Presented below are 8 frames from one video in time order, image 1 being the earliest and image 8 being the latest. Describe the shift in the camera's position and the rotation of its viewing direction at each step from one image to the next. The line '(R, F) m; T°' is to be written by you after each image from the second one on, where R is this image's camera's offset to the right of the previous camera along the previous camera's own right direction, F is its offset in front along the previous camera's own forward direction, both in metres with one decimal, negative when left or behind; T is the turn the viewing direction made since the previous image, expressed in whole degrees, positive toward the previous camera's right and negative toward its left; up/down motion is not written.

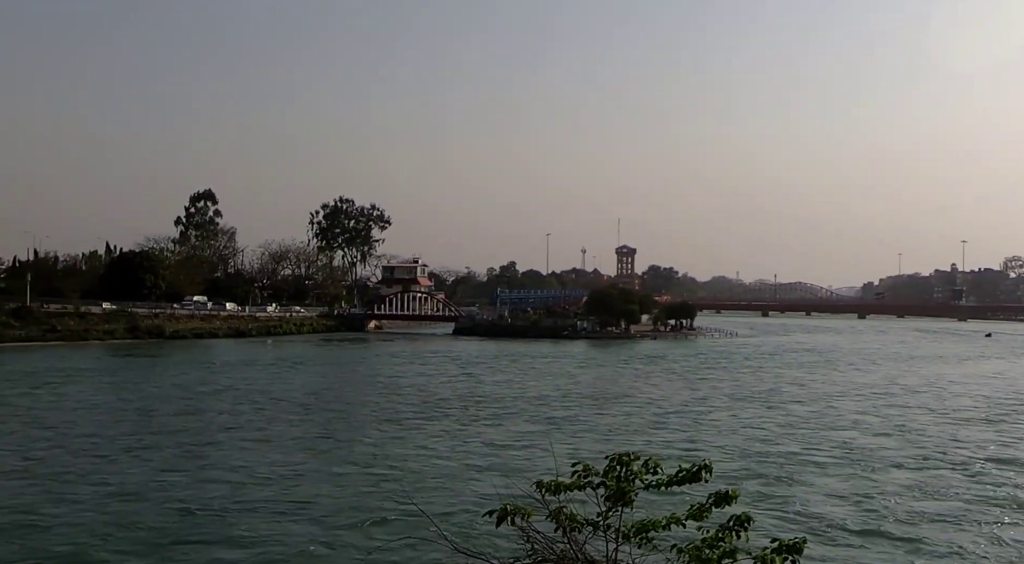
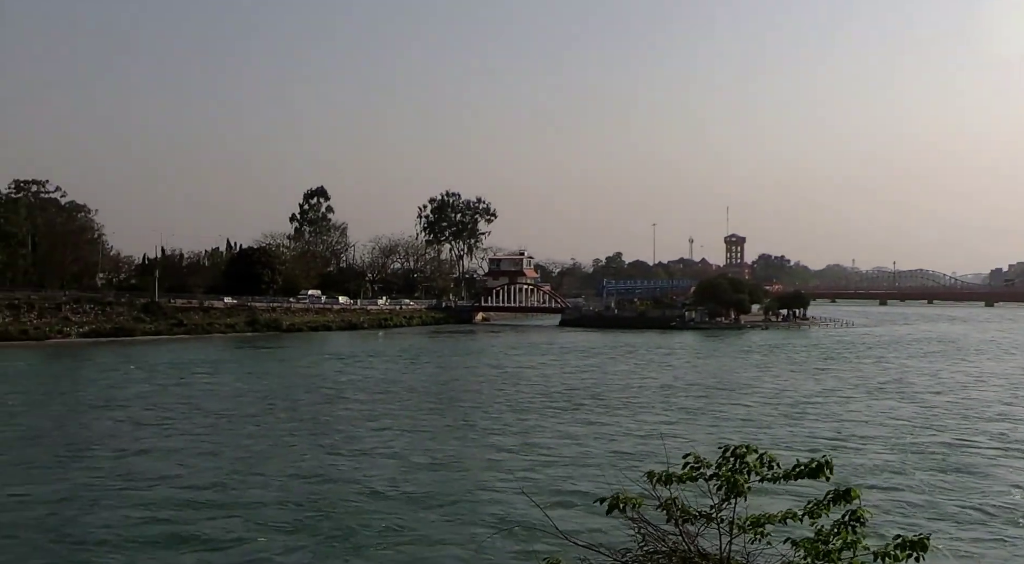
(-0.6, -0.8) m; -6°
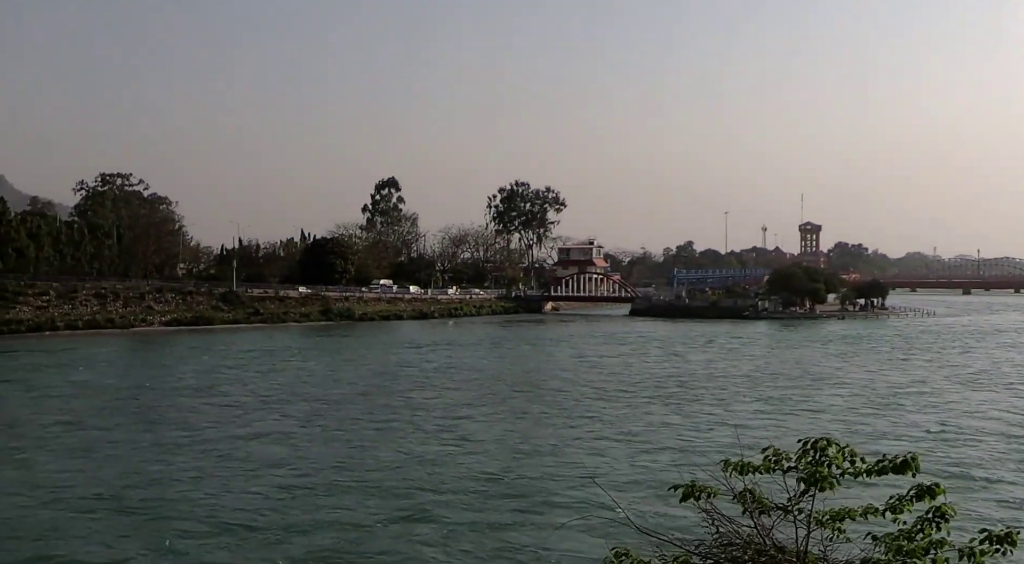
(-0.5, -0.2) m; -4°
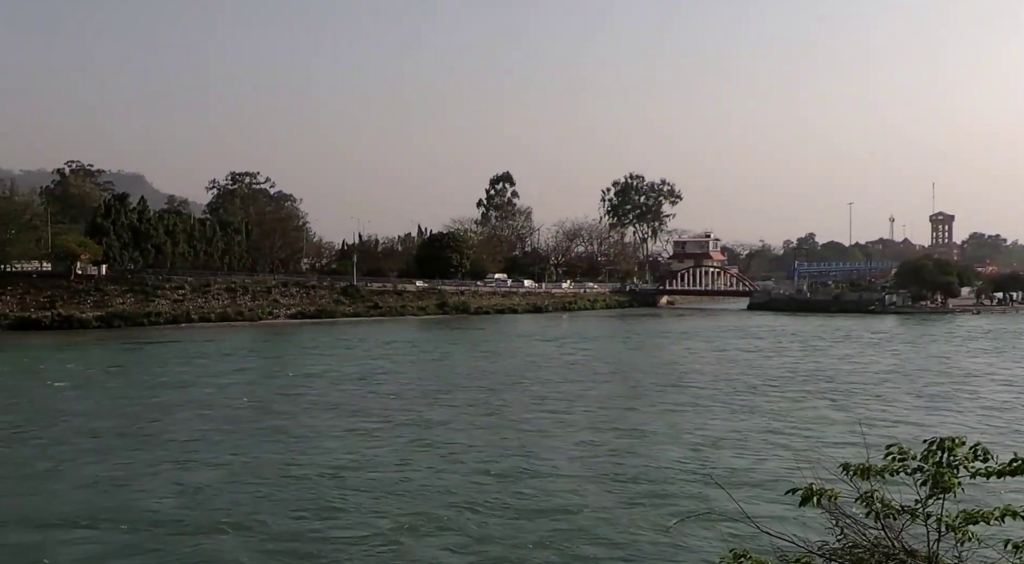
(-0.7, +0.3) m; -6°
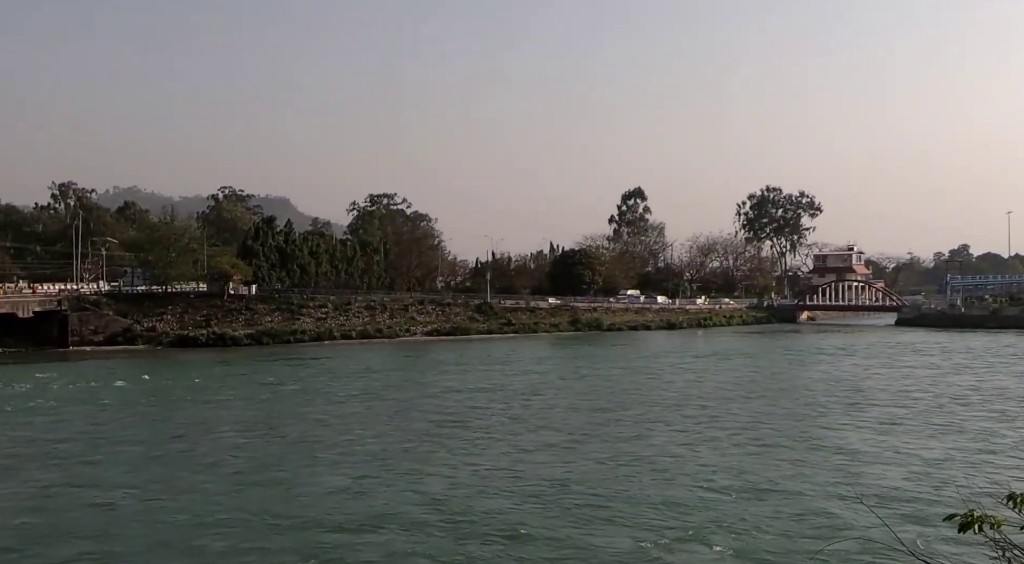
(-0.2, -0.1) m; -7°
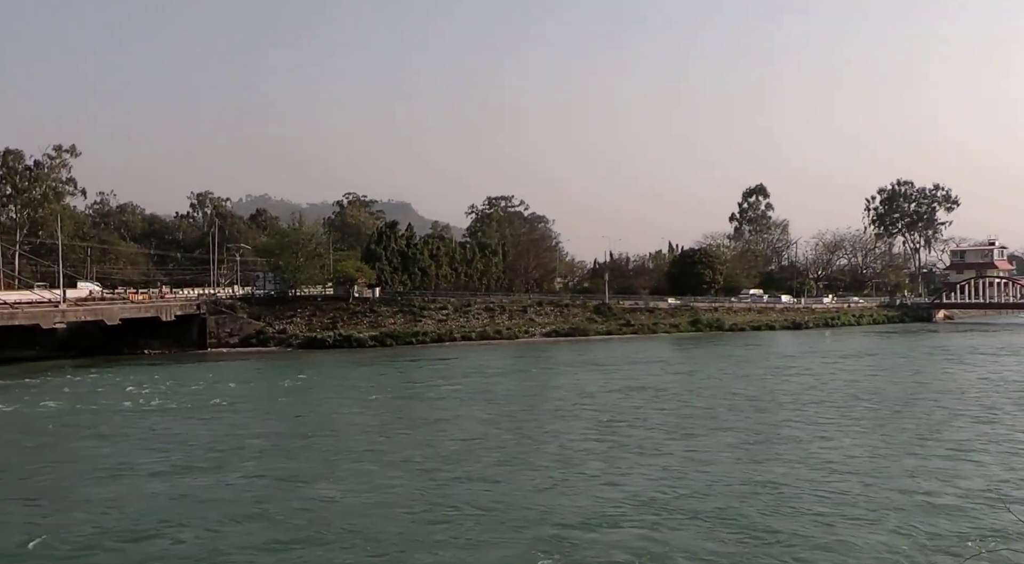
(+0.1, -0.6) m; -7°
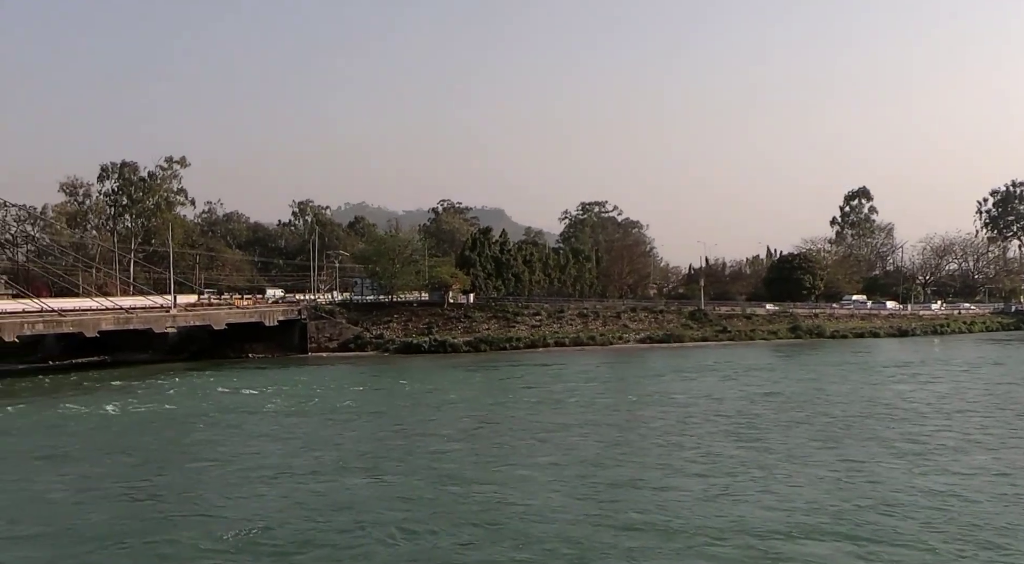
(+0.1, -0.4) m; -5°
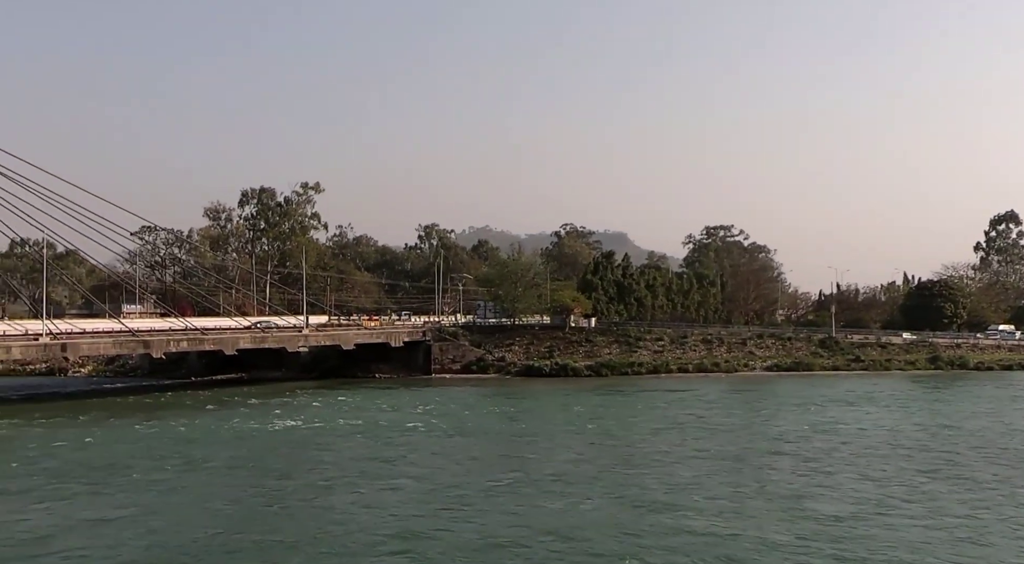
(+0.1, -0.5) m; -7°
